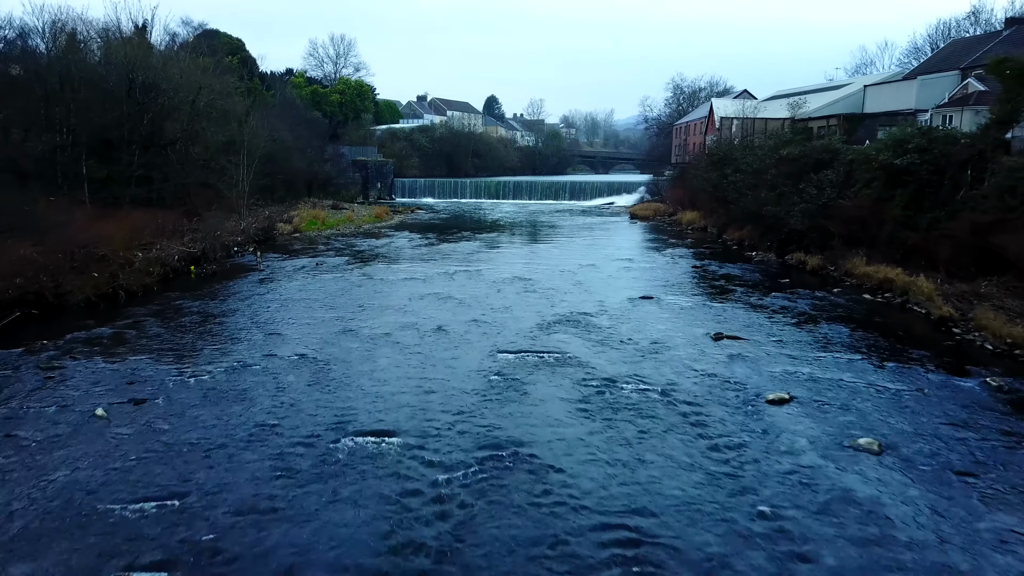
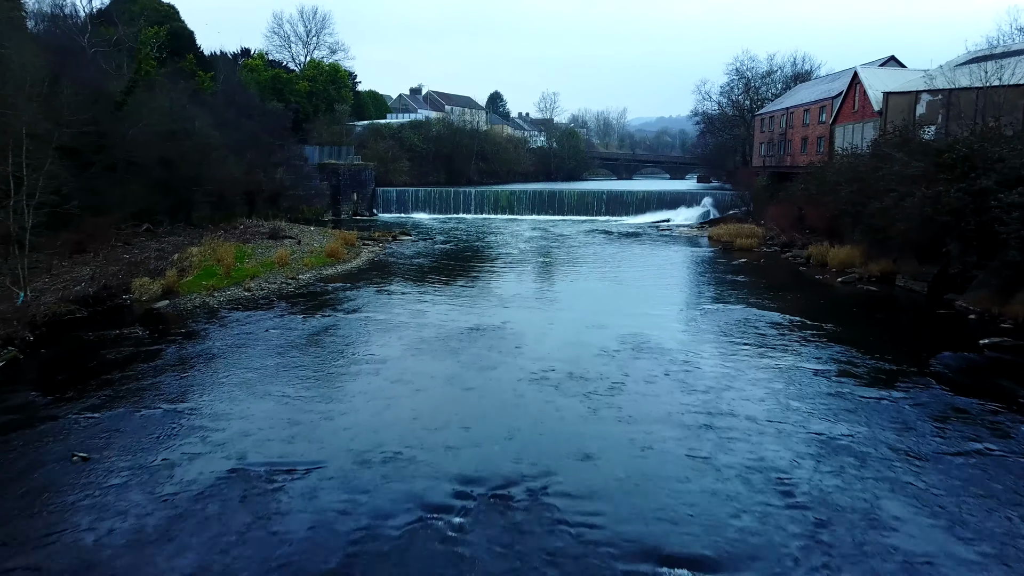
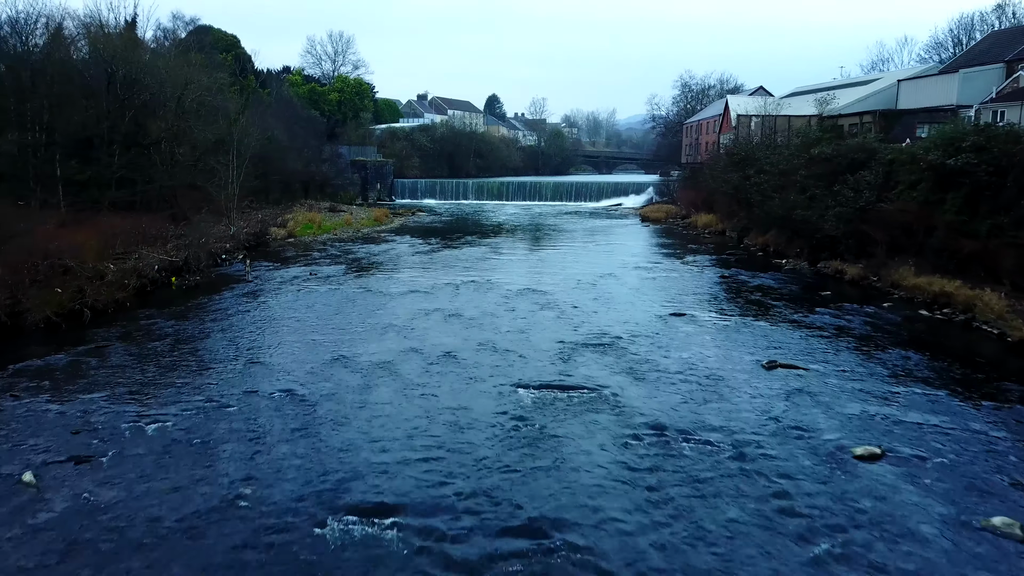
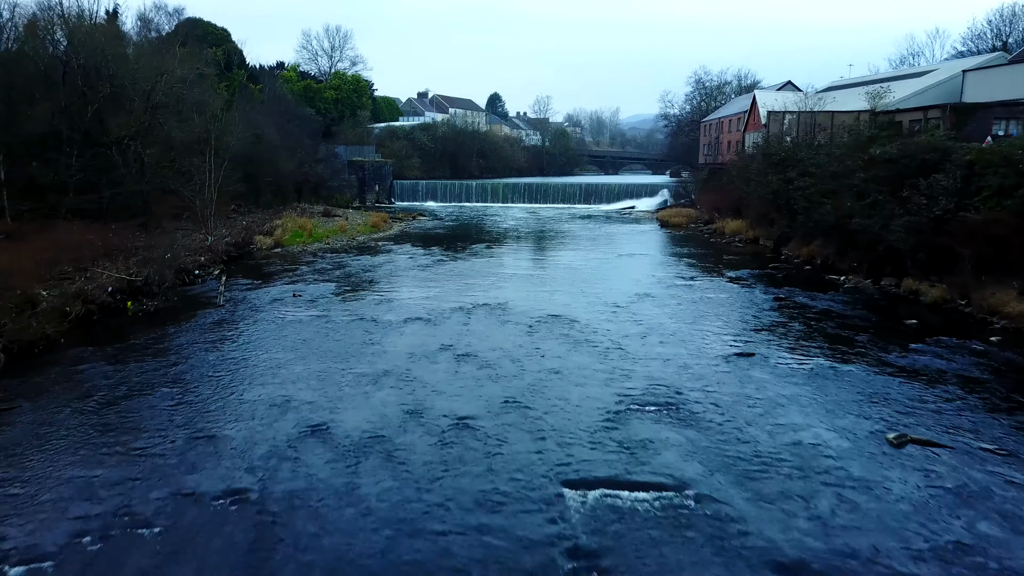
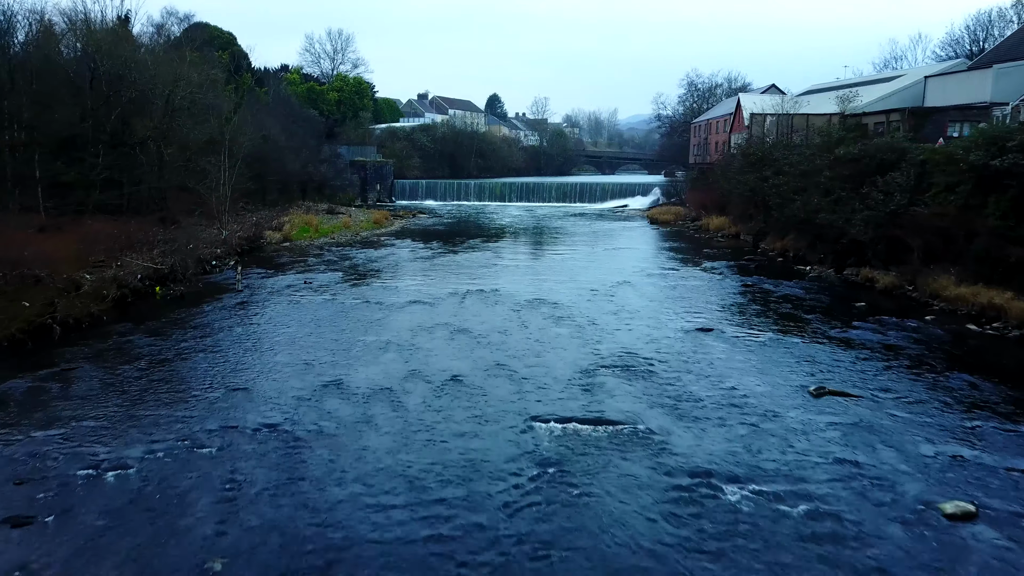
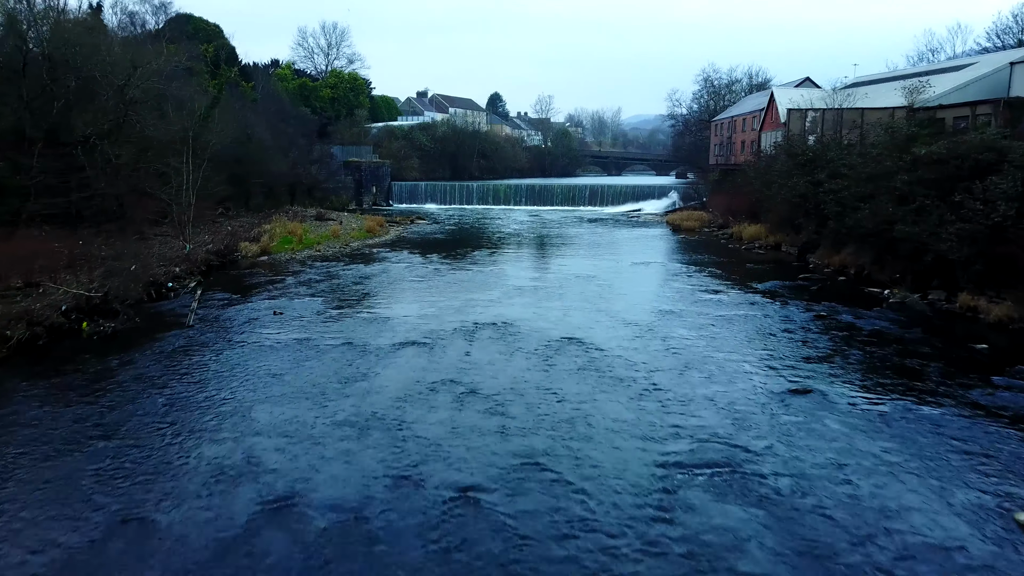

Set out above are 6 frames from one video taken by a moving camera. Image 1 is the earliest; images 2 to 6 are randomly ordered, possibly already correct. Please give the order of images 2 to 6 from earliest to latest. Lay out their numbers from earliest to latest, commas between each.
3, 5, 4, 6, 2
